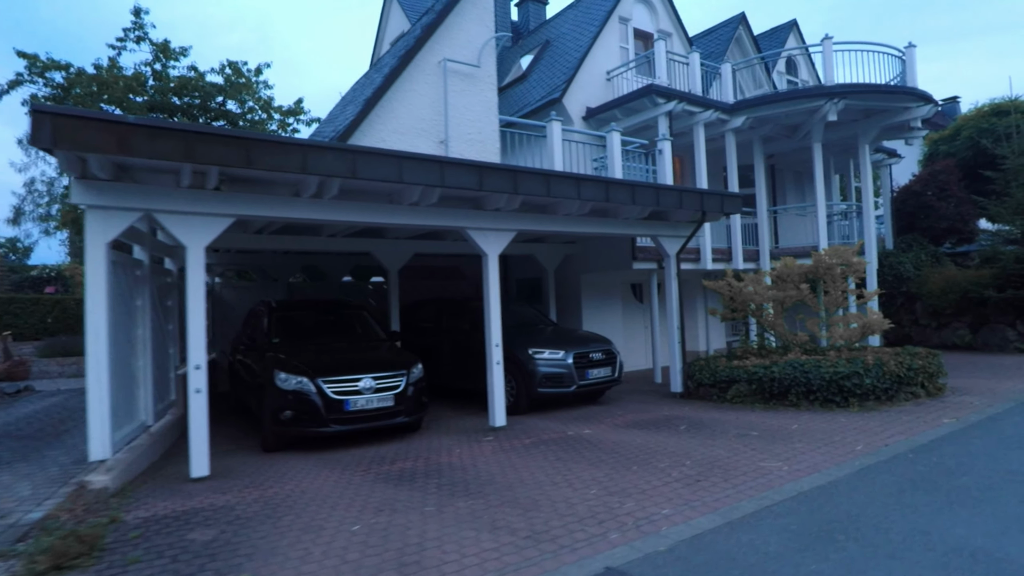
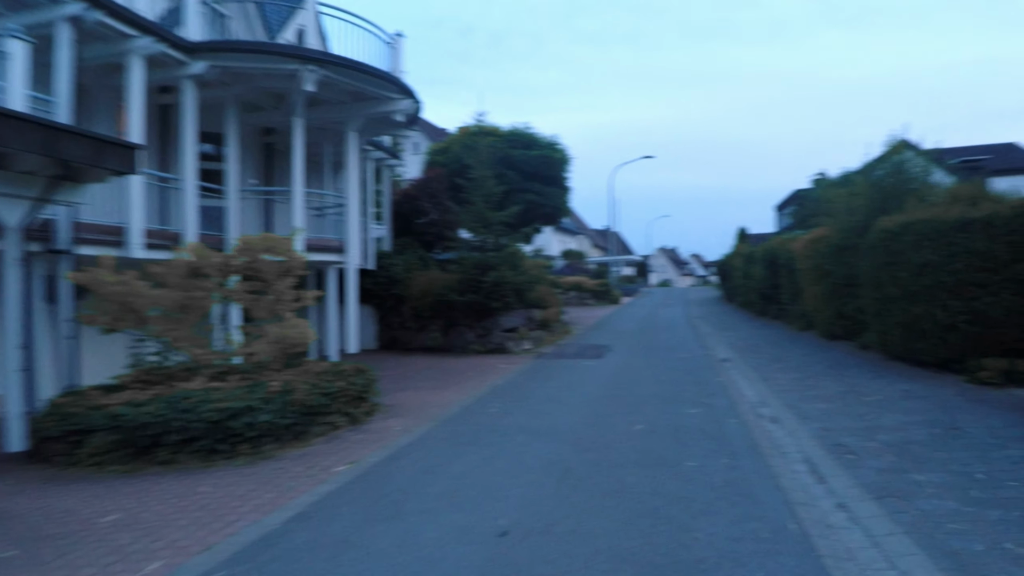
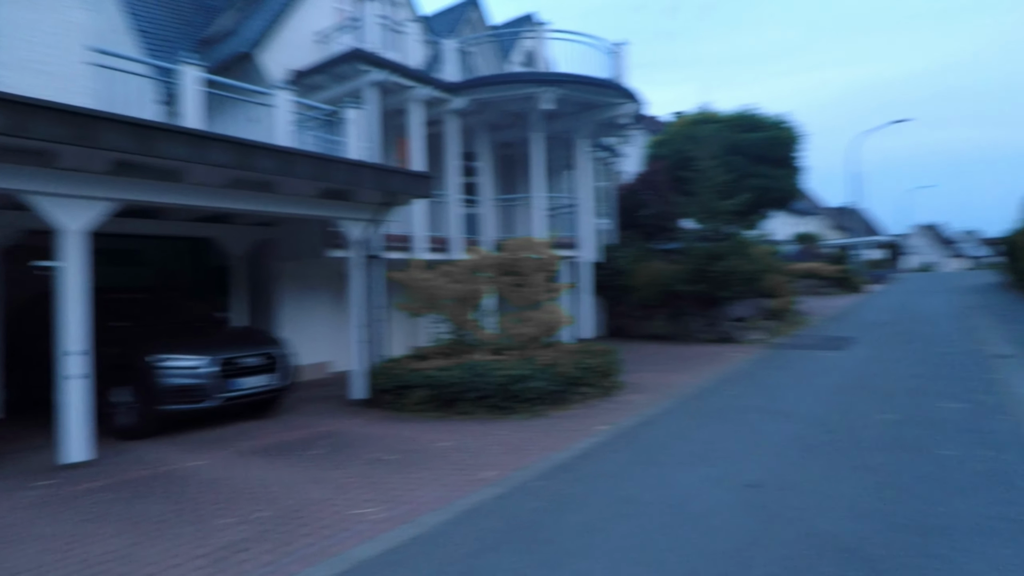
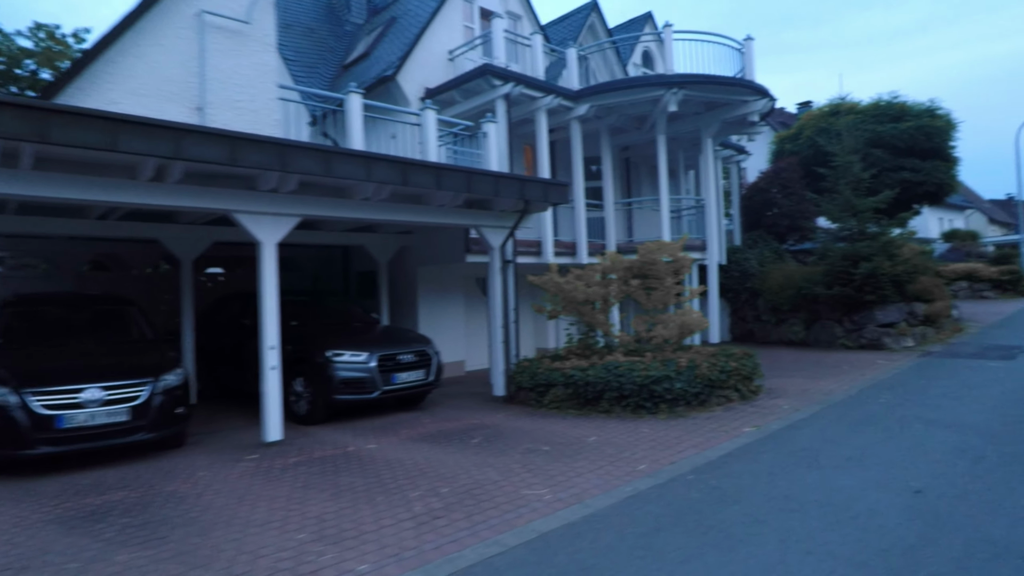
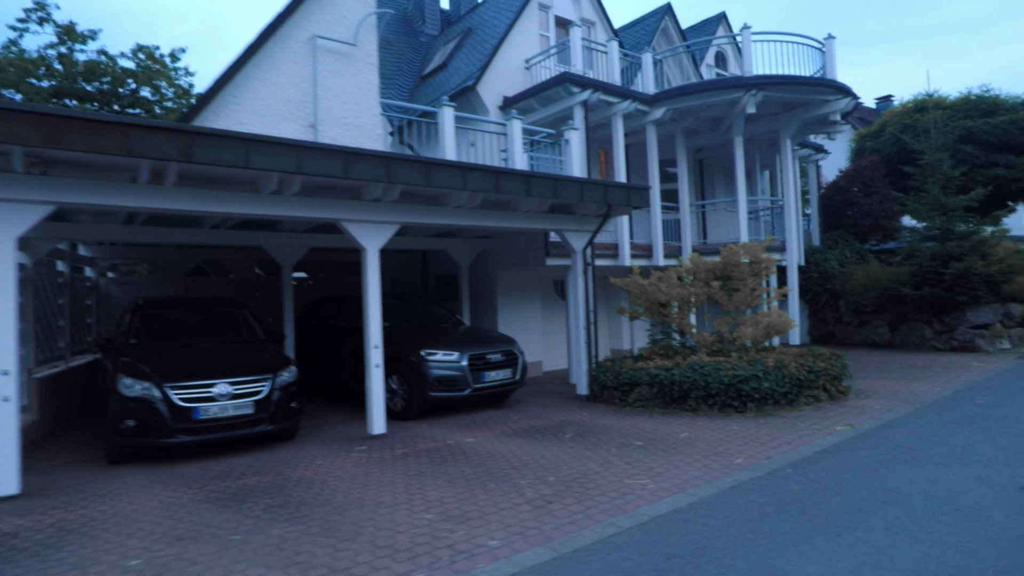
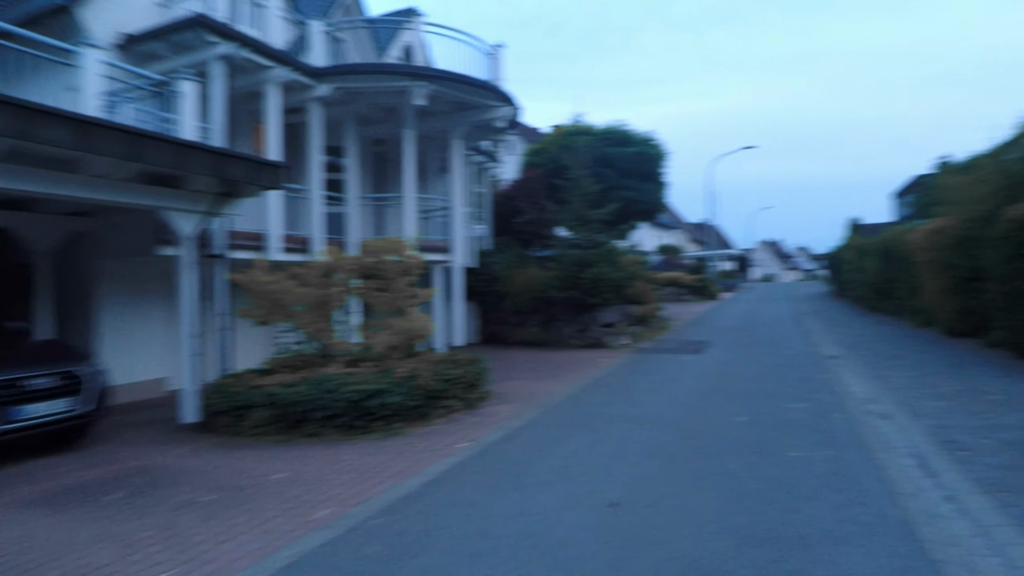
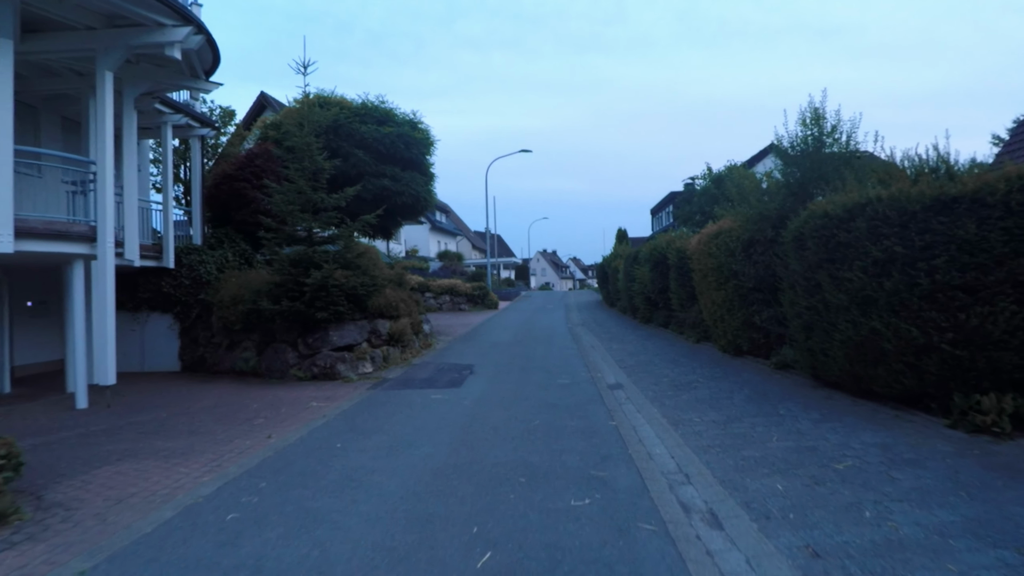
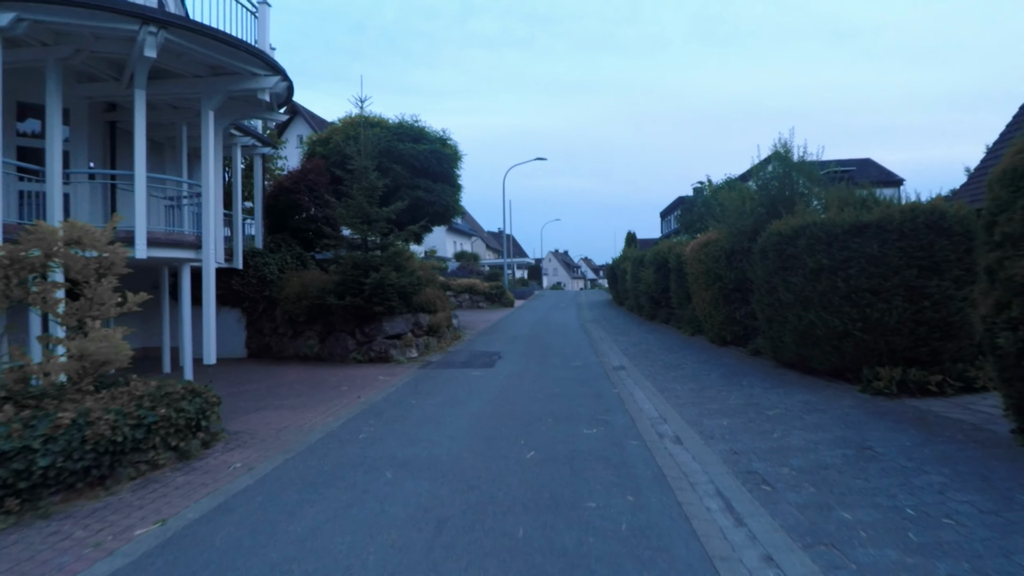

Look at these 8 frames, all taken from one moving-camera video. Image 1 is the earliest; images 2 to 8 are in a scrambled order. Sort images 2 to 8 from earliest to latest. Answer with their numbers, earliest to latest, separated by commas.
5, 4, 3, 6, 2, 8, 7
